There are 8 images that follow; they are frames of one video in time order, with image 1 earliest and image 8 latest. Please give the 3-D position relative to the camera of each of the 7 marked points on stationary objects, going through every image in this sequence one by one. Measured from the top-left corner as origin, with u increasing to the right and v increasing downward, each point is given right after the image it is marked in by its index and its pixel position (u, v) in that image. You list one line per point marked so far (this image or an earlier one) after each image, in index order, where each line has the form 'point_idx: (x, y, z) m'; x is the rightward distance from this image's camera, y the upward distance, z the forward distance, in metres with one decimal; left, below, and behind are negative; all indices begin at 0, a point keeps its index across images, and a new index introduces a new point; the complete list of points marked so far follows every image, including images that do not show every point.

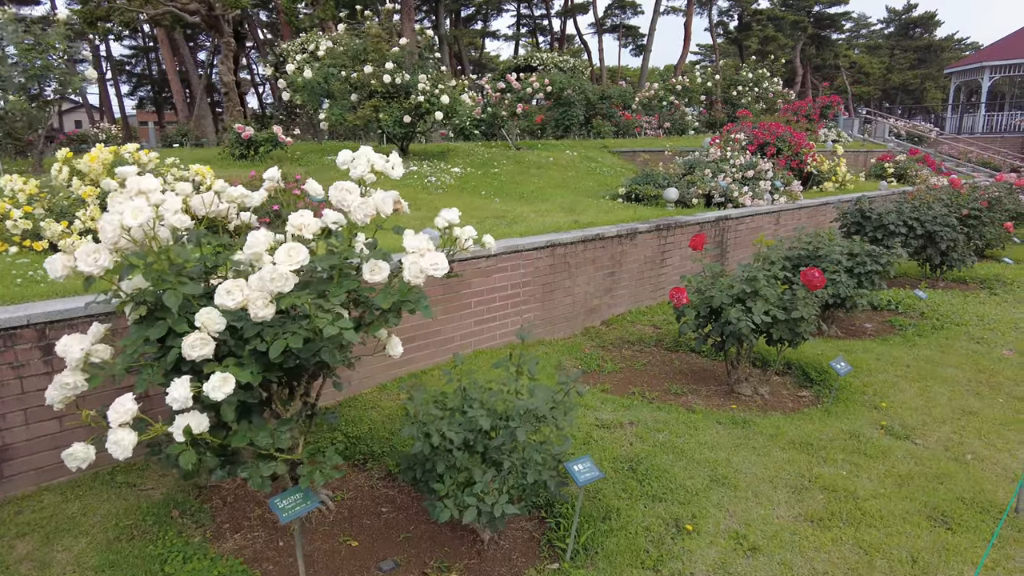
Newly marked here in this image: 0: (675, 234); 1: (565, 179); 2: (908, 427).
0: (+1.6, +0.5, +6.7) m
1: (+0.7, +1.5, +9.4) m
2: (+2.3, -0.8, +3.8) m
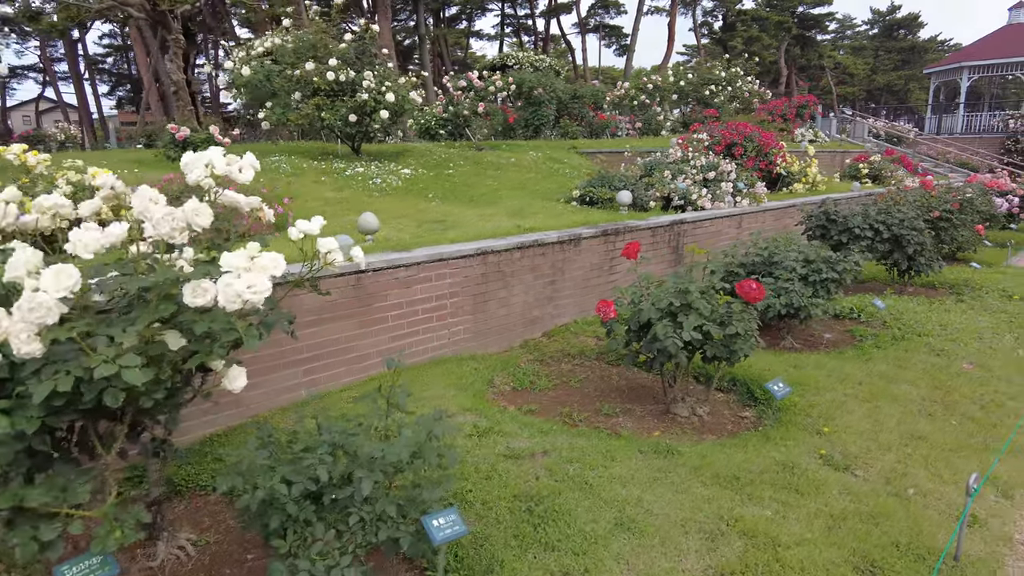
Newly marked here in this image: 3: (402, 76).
0: (+1.0, +0.4, +6.3) m
1: (+0.1, +1.5, +9.1) m
2: (+1.8, -0.9, +3.5) m
3: (-1.5, +2.8, +8.8) m
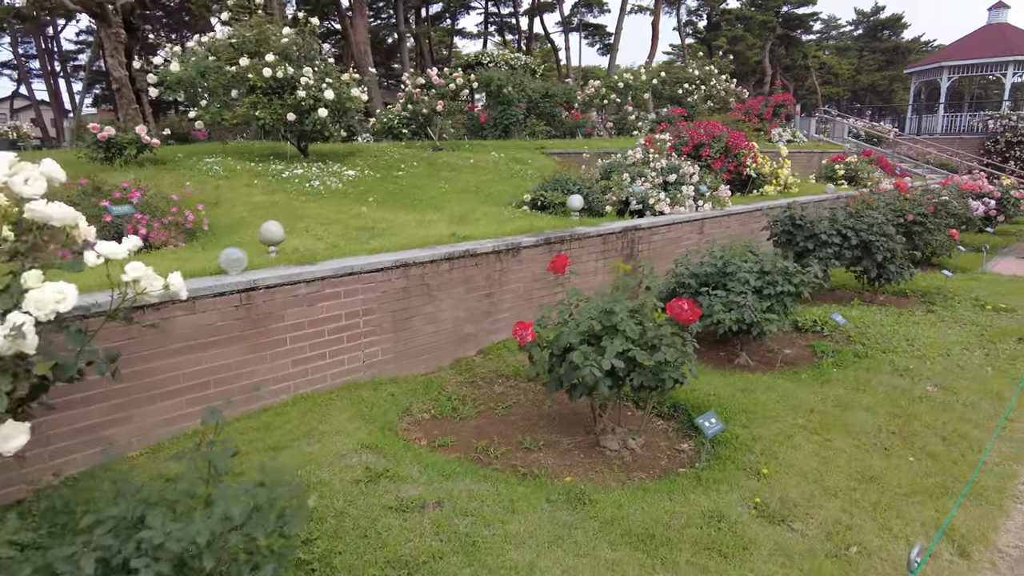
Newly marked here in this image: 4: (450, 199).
0: (+0.5, +0.3, +5.9) m
1: (-0.5, +1.4, +8.6) m
2: (+1.3, -1.0, +3.1) m
3: (-2.1, +2.7, +8.3) m
4: (-0.7, +1.0, +7.5) m
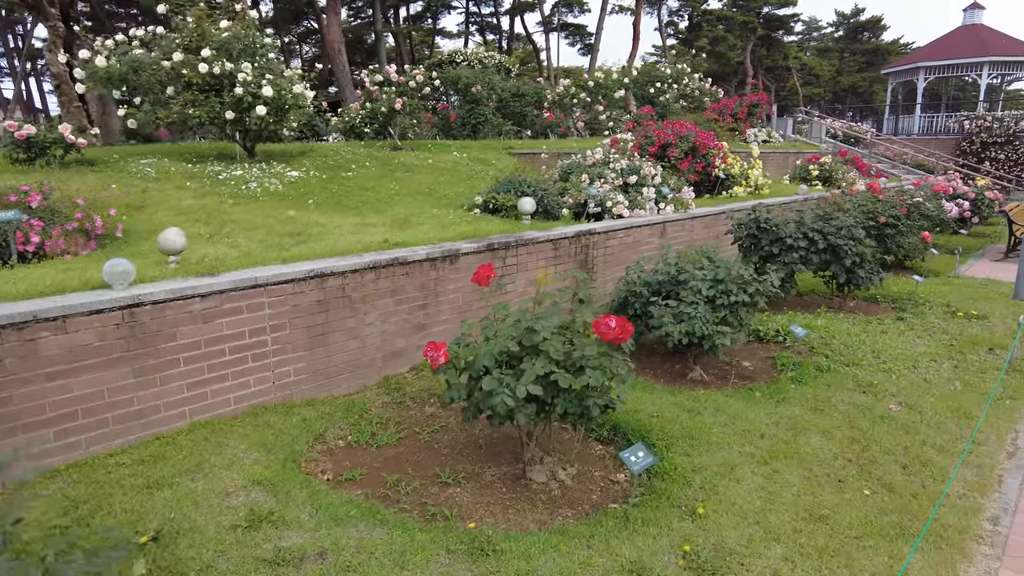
0: (0.0, +0.3, +5.5) m
1: (-1.0, +1.3, +8.2) m
2: (+0.8, -1.0, +2.7) m
3: (-2.6, +2.6, +7.9) m
4: (-1.2, +0.9, +7.1) m
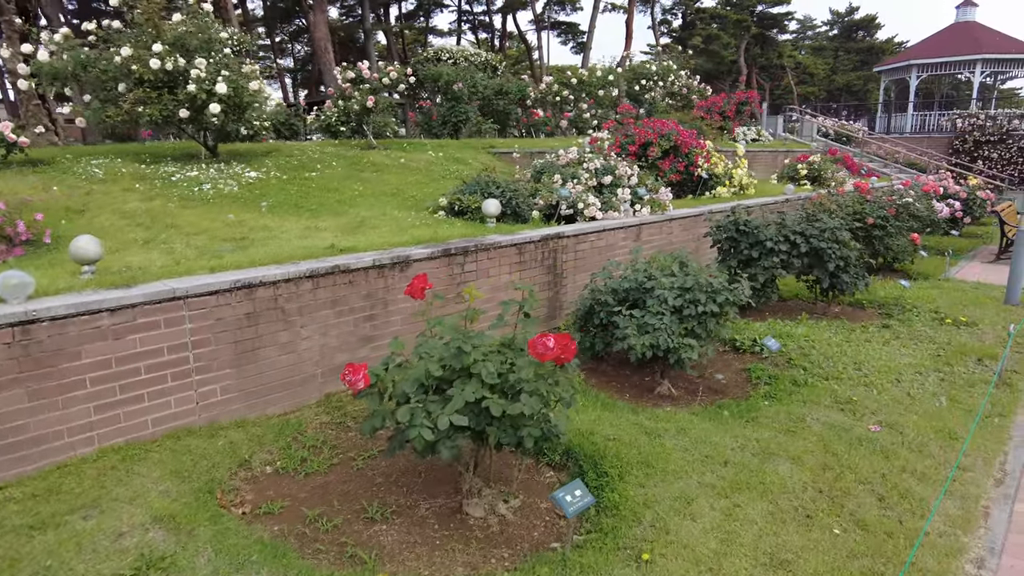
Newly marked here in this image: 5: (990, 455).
0: (-0.3, +0.2, +5.1) m
1: (-1.3, +1.2, +7.9) m
2: (+0.5, -1.1, +2.4) m
3: (-2.9, +2.5, +7.5) m
4: (-1.5, +0.8, +6.7) m
5: (+2.6, -0.9, +3.6) m
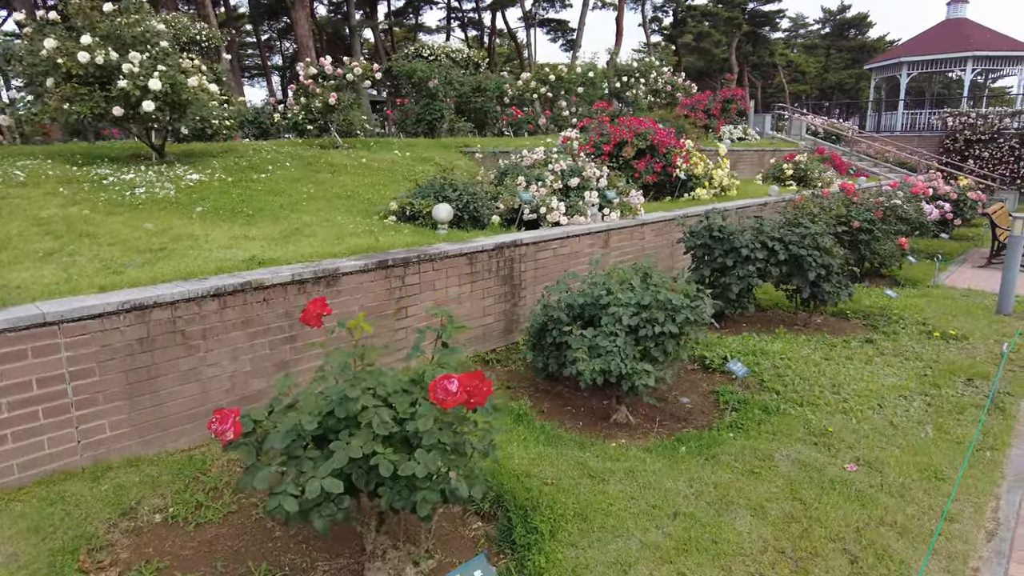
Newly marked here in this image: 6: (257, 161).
0: (-0.7, +0.1, +4.7) m
1: (-1.7, +1.1, +7.4) m
2: (+0.2, -1.2, +1.9) m
3: (-3.3, +2.4, +7.0) m
4: (-1.9, +0.7, +6.2) m
5: (+2.2, -1.0, +3.2) m
6: (-2.9, +1.5, +7.8) m
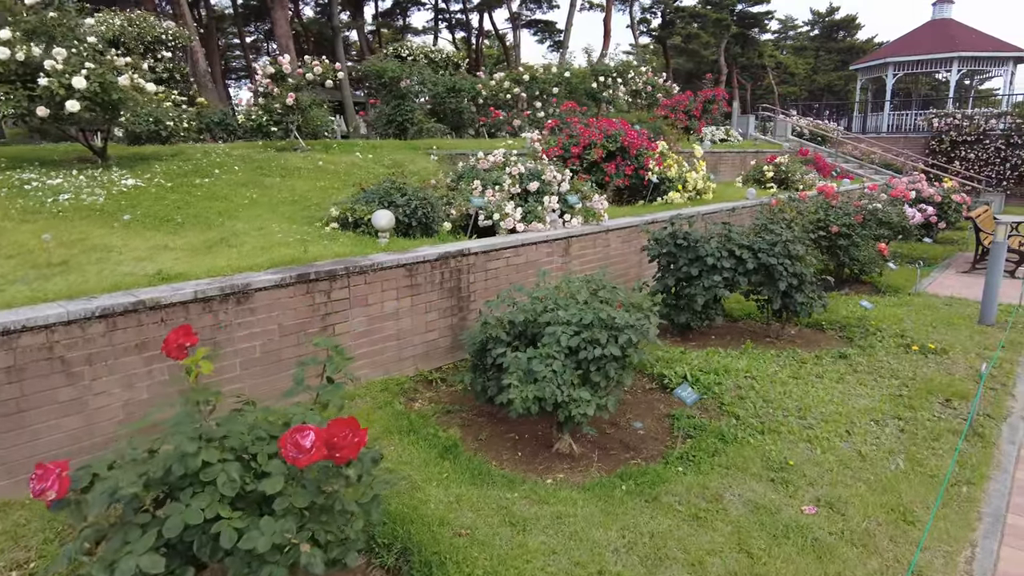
0: (-1.1, 0.0, +4.3) m
1: (-2.1, +1.0, +7.0) m
2: (-0.2, -1.3, +1.5) m
3: (-3.8, +2.3, +6.6) m
4: (-2.3, +0.6, +5.8) m
5: (+1.8, -1.1, +2.8) m
6: (-3.4, +1.4, +7.4) m
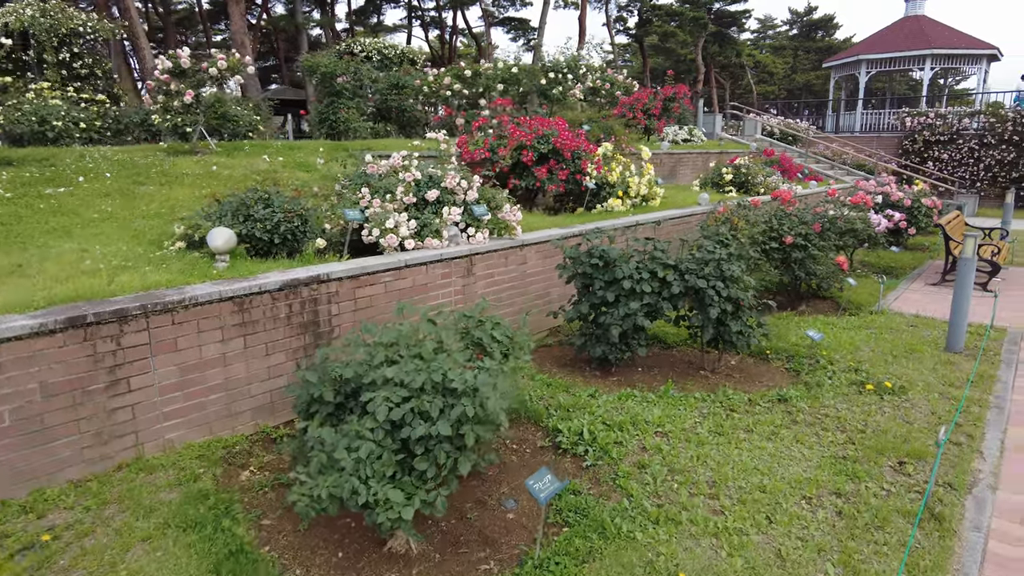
0: (-1.8, -0.2, +3.4) m
1: (-3.0, +0.8, +6.0) m
2: (-0.9, -1.5, +0.6) m
3: (-4.6, +2.0, +5.6) m
4: (-3.1, +0.4, +4.9) m
5: (+1.1, -1.3, +1.9) m
6: (-4.2, +1.1, +6.5) m
